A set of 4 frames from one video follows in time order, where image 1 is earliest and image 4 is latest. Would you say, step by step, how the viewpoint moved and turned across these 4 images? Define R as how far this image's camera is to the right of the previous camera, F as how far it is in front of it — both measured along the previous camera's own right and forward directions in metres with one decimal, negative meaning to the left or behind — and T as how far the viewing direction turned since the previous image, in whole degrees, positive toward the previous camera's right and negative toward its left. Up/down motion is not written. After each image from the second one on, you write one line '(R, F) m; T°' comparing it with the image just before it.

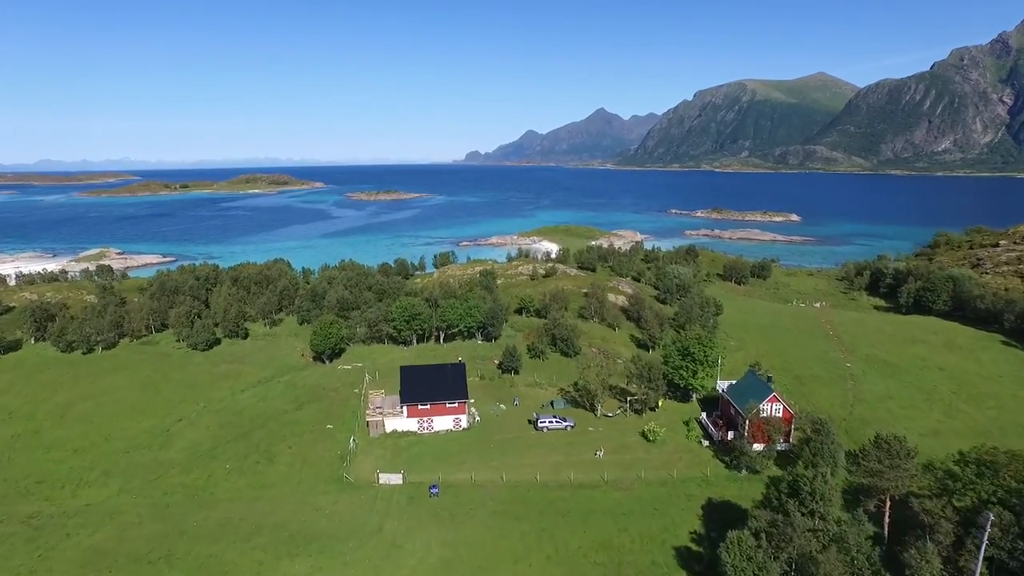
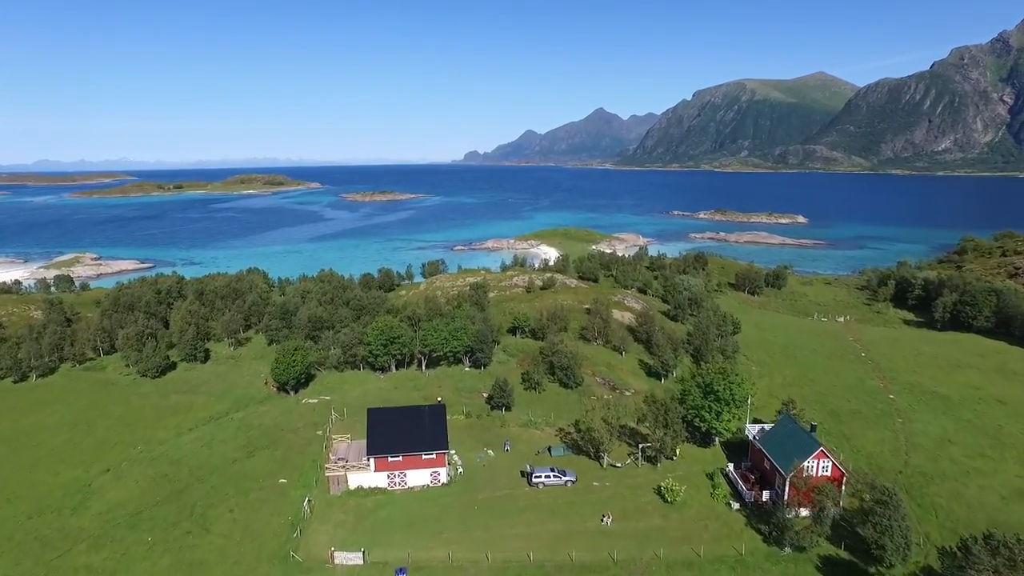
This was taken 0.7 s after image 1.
(+0.5, +6.1) m; 0°
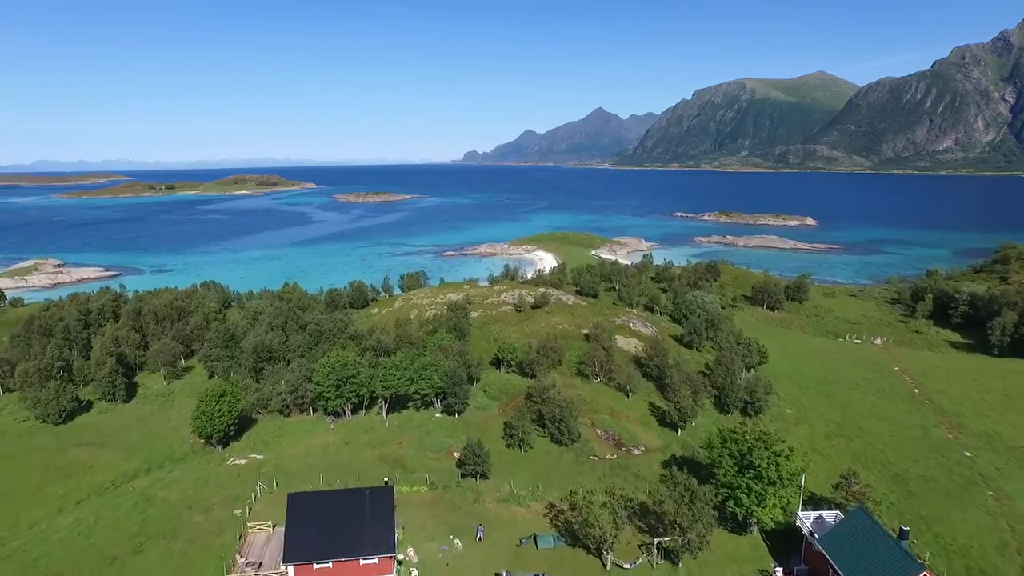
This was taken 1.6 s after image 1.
(+1.1, +8.2) m; 0°
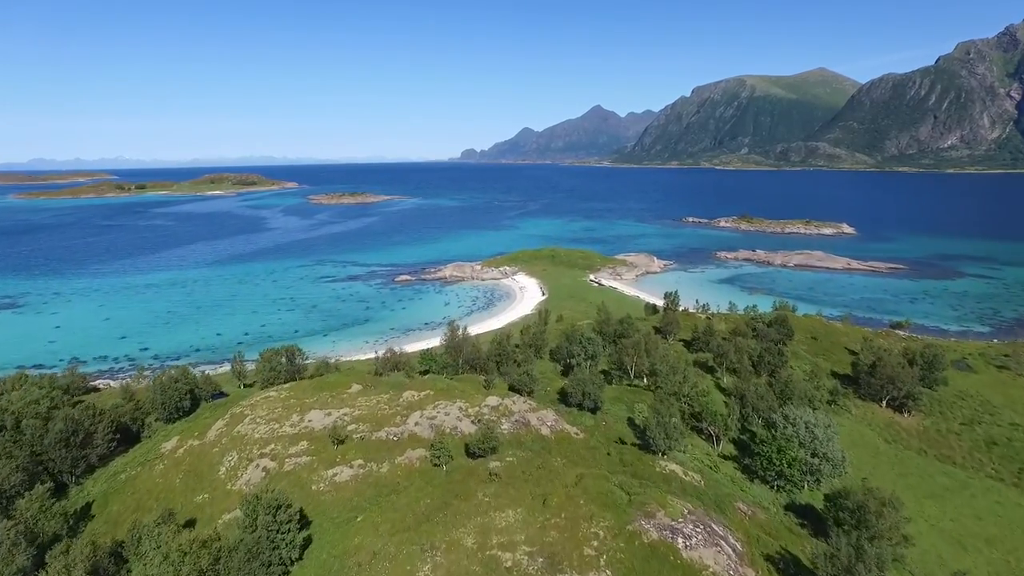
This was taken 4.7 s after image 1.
(+3.8, +27.6) m; 0°
